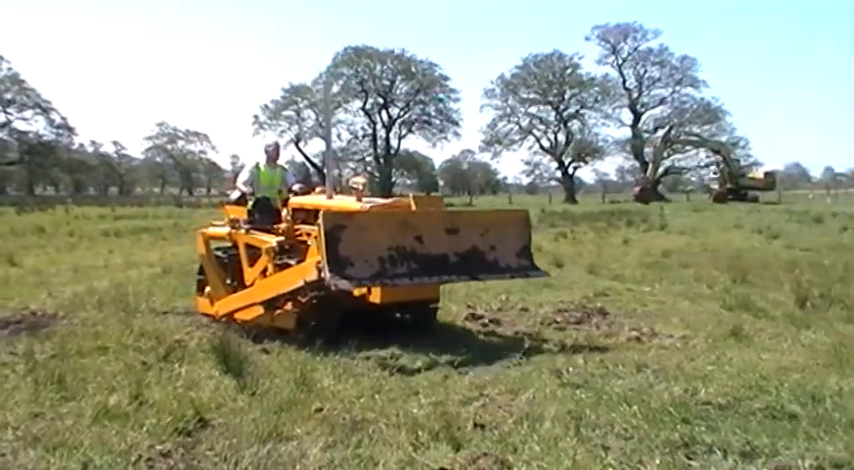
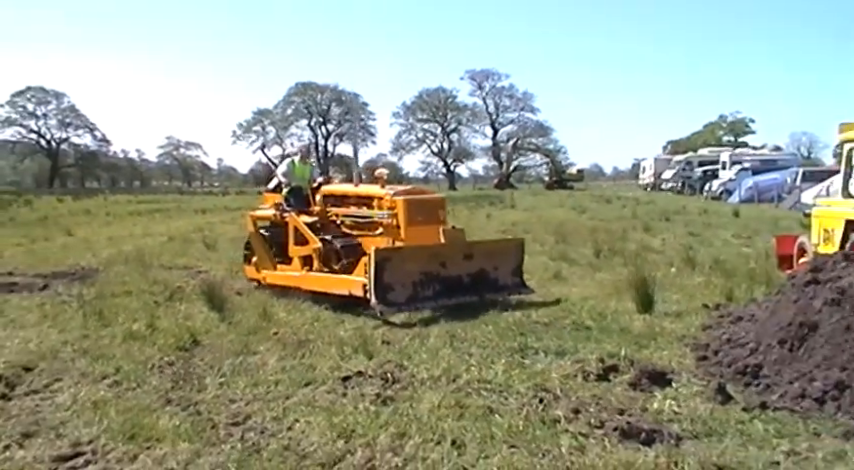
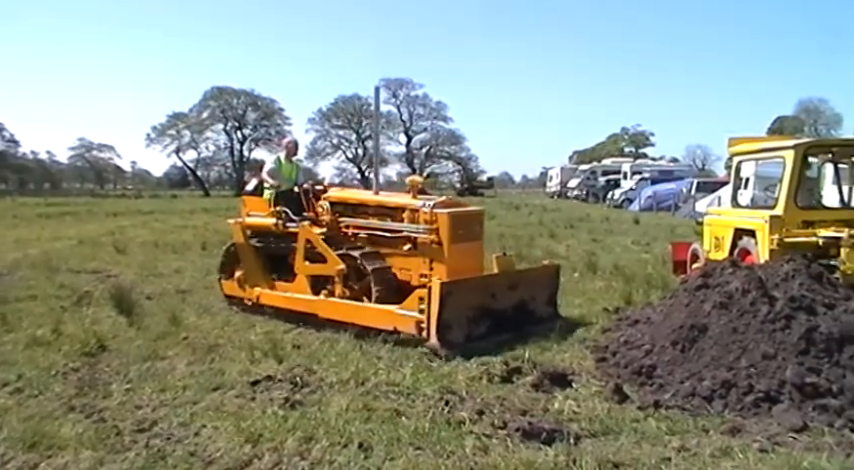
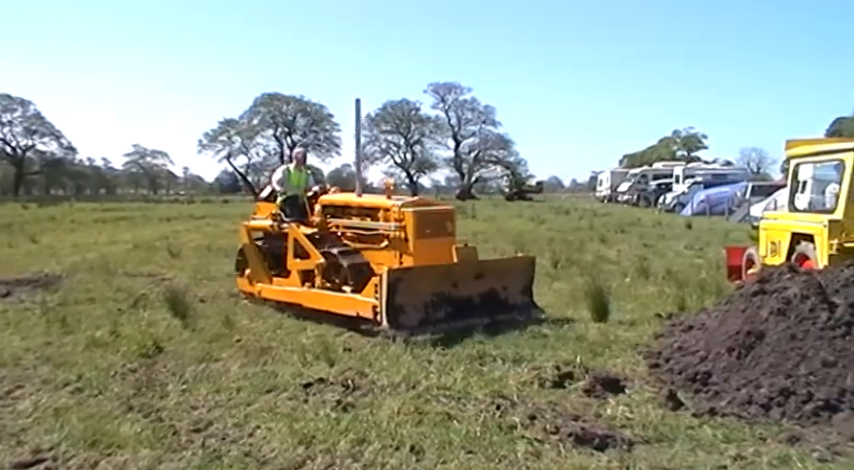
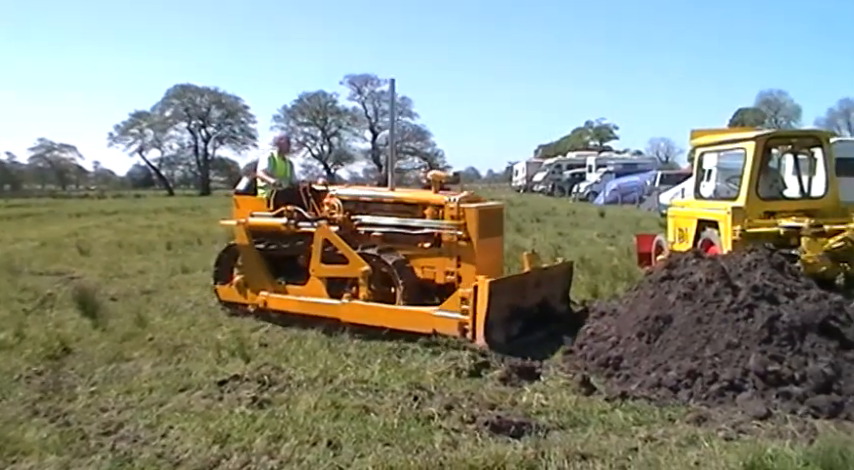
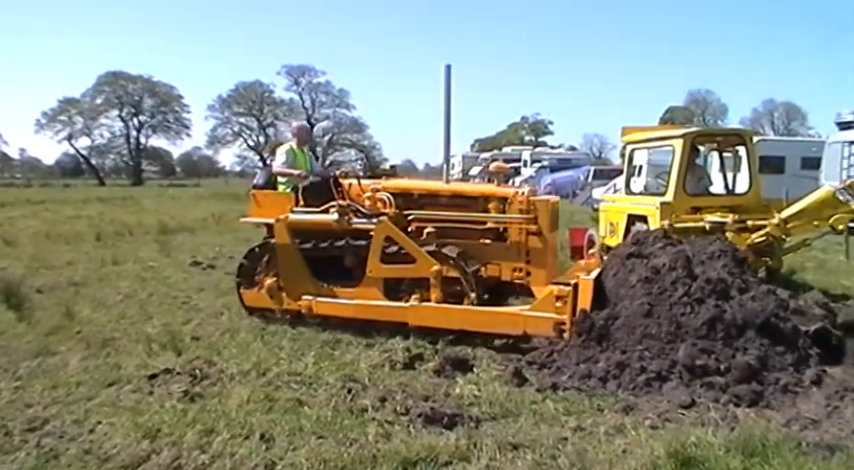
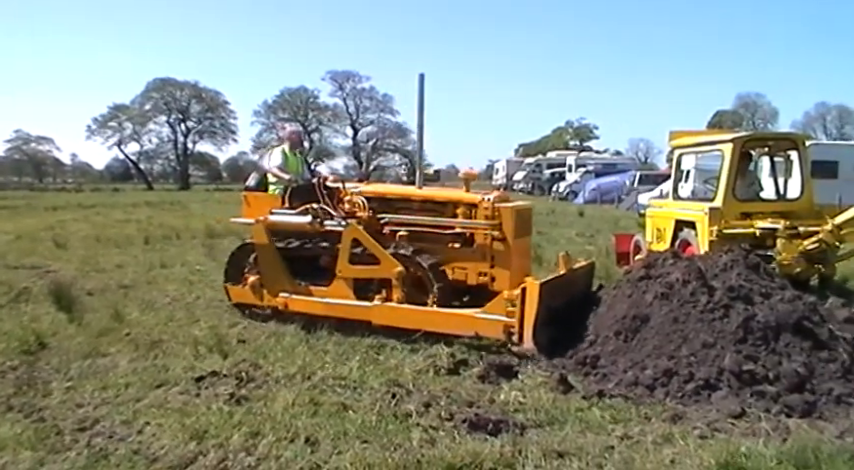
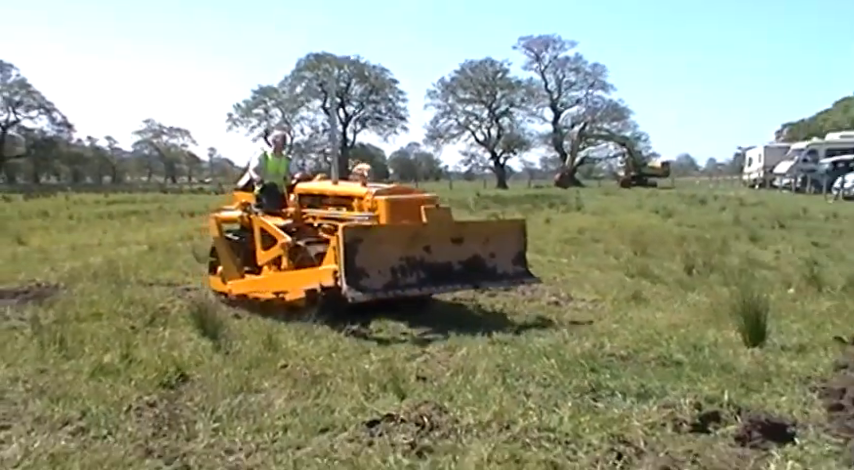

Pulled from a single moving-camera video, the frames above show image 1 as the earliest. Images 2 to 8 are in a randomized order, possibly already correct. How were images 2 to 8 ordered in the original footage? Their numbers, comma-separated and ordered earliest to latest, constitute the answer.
8, 2, 4, 3, 5, 7, 6
